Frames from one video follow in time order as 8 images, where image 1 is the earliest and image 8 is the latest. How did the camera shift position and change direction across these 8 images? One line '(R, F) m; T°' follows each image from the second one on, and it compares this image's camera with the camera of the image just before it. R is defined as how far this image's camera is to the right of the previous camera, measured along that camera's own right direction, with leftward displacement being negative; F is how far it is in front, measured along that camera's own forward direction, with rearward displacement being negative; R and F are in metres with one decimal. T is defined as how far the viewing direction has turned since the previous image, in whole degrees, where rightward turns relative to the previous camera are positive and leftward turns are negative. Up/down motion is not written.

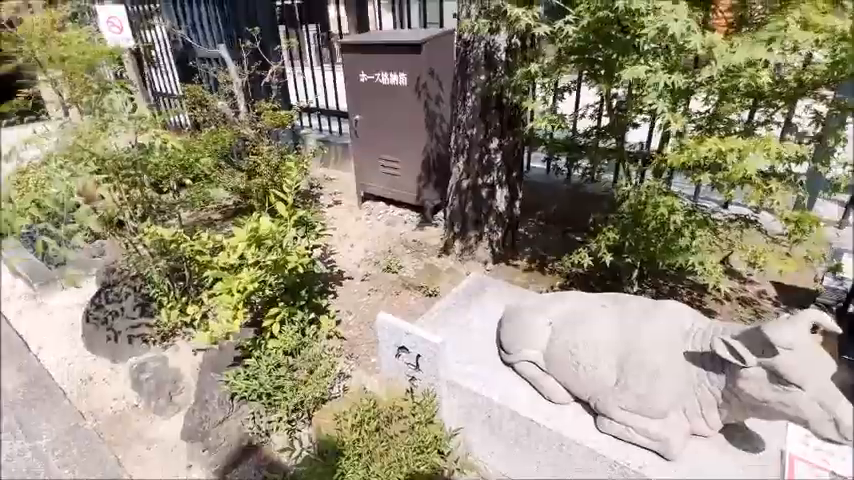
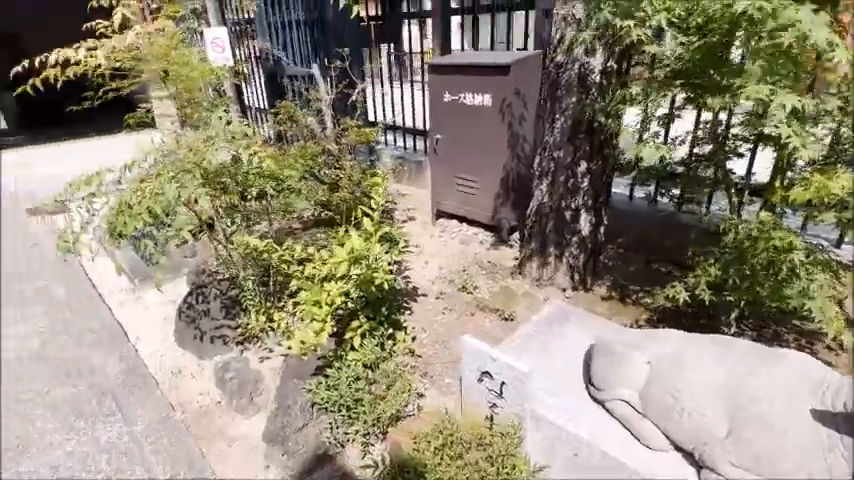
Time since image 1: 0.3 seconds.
(-0.1, 0.0) m; -7°
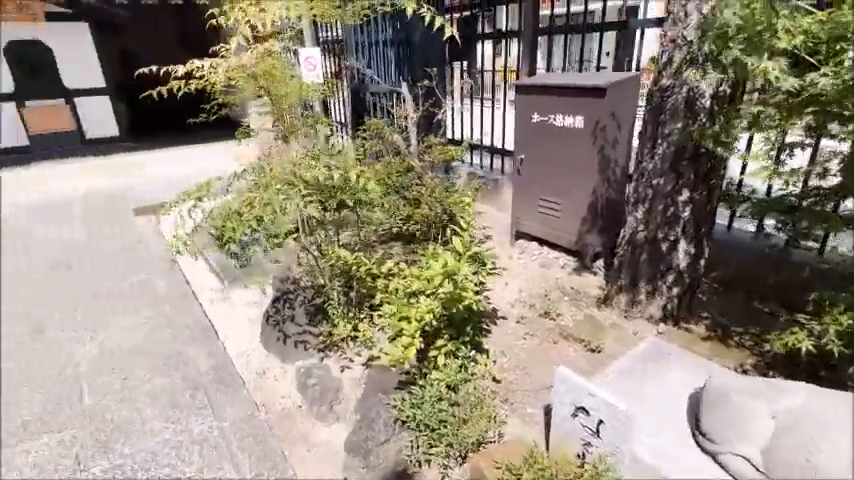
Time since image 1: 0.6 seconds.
(-0.1, 0.0) m; -8°
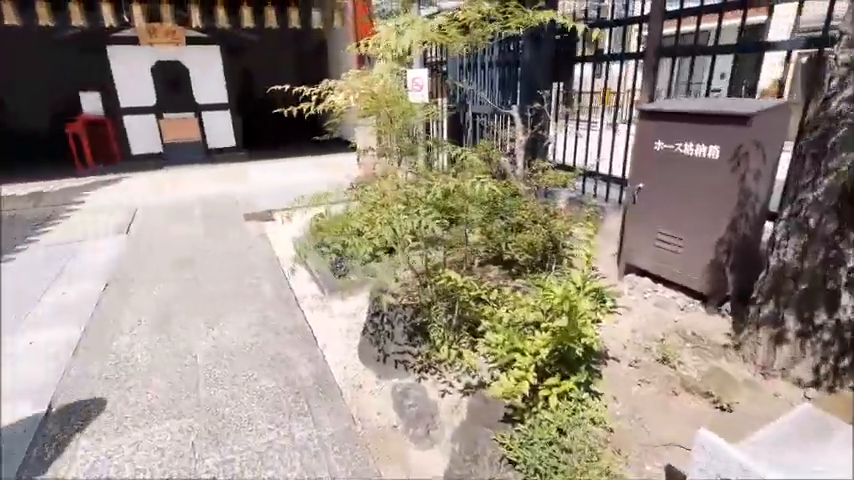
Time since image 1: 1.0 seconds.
(-0.1, 0.0) m; -10°
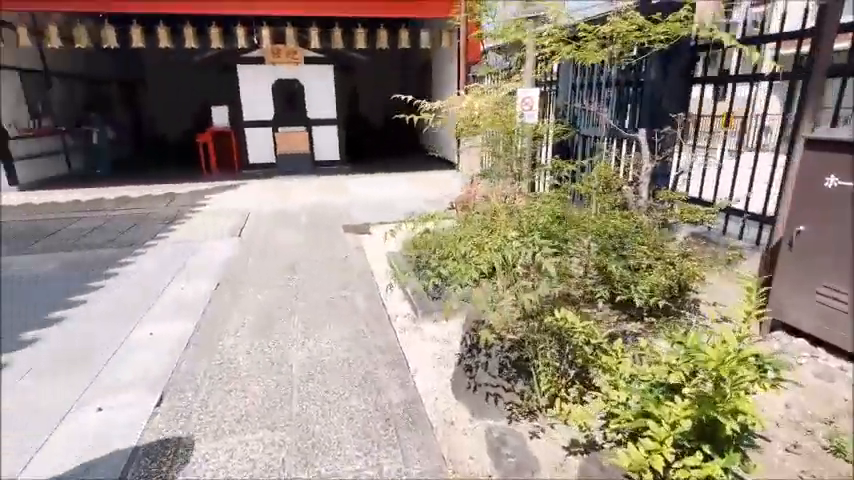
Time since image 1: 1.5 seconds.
(-0.1, +0.1) m; -11°
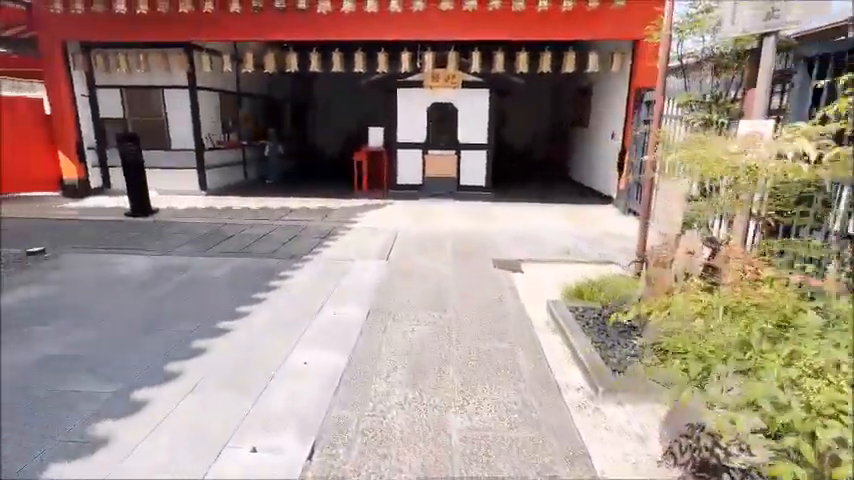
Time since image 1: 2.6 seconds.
(-0.4, +0.4) m; -15°
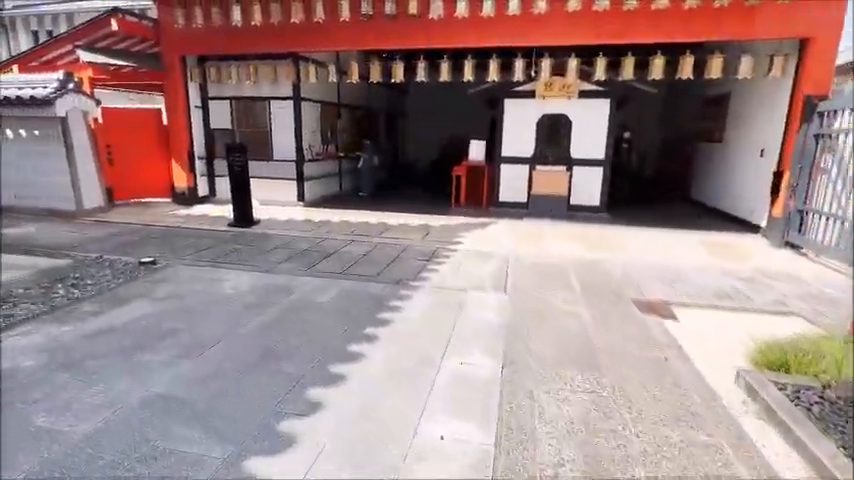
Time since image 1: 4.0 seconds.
(-0.5, +0.6) m; -9°
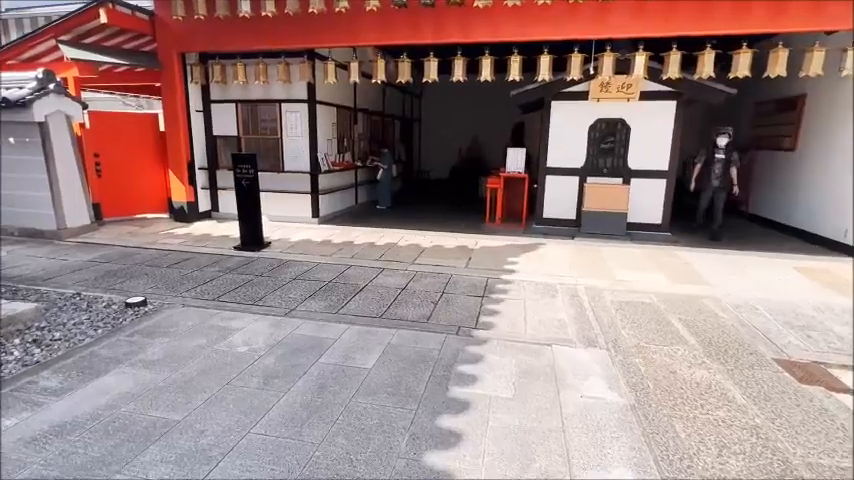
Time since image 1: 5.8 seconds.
(-0.6, +1.1) m; 0°
